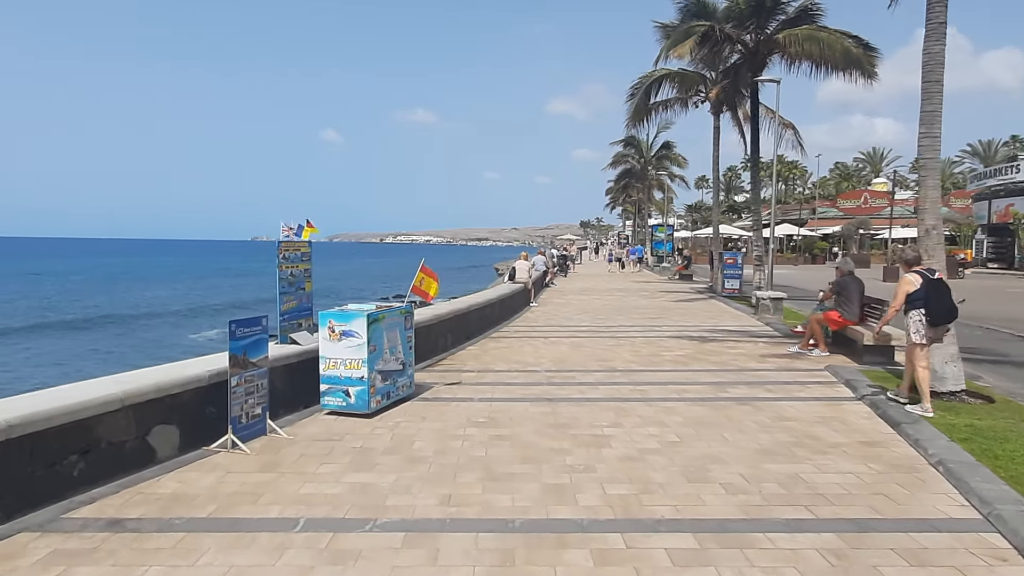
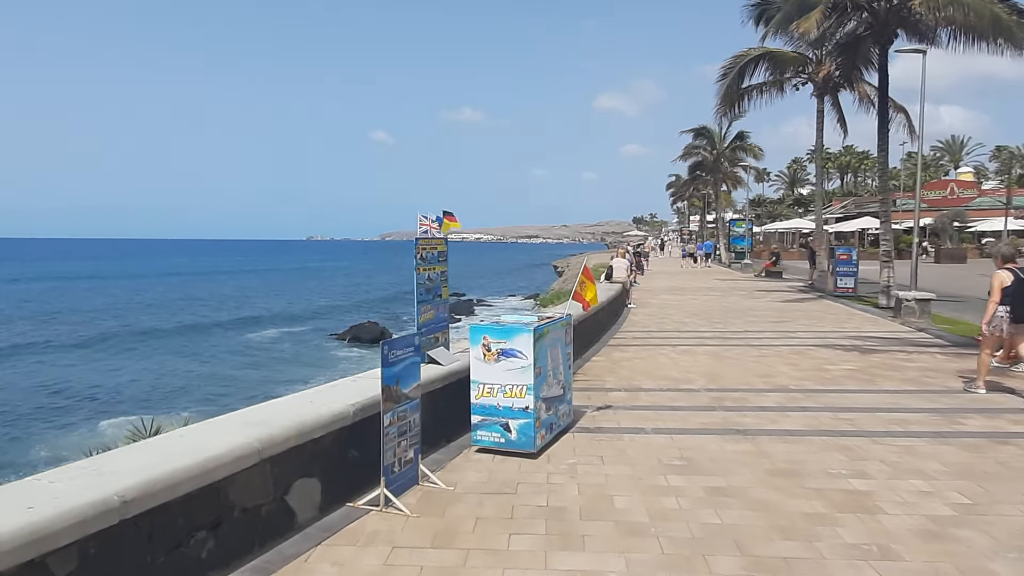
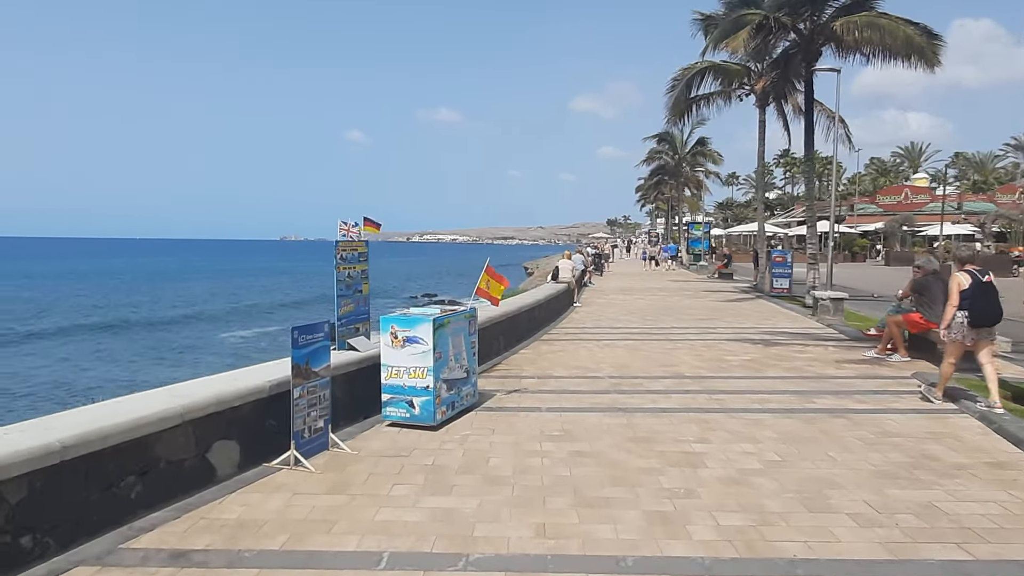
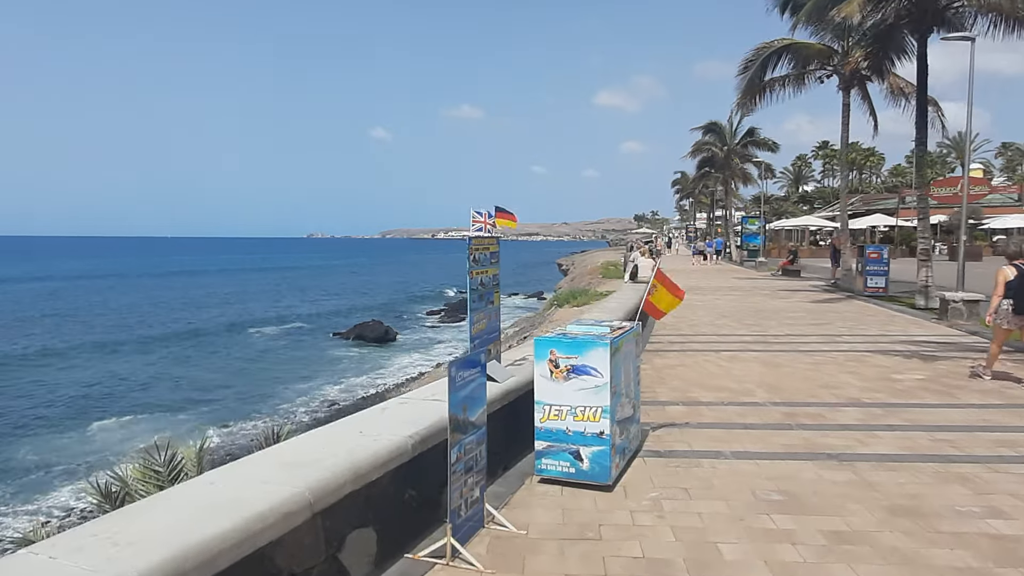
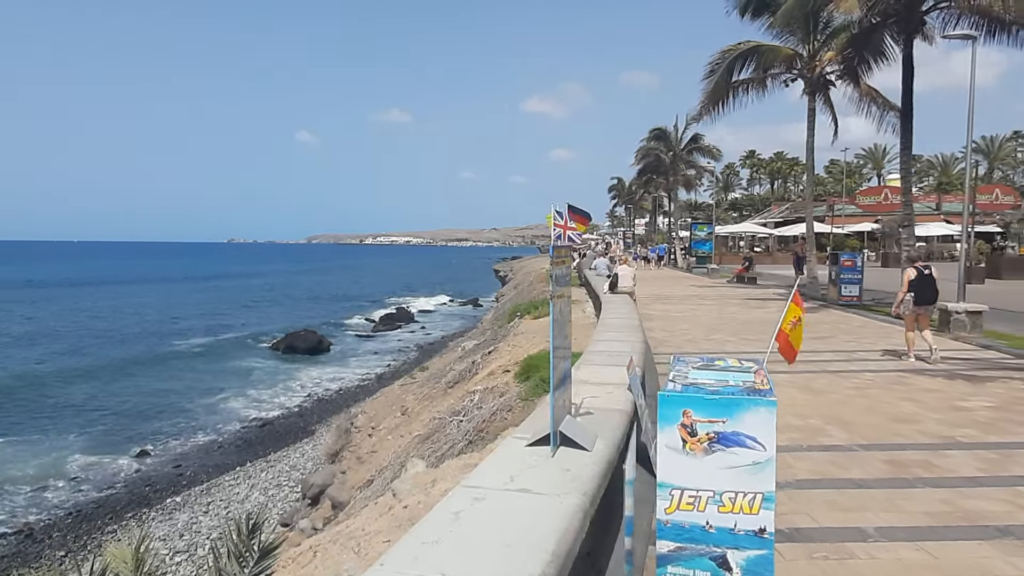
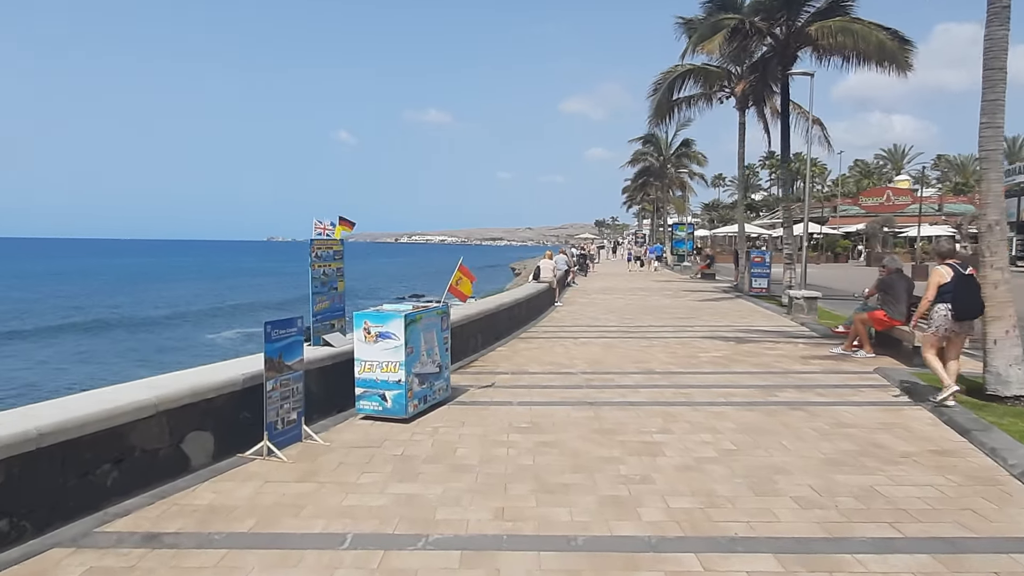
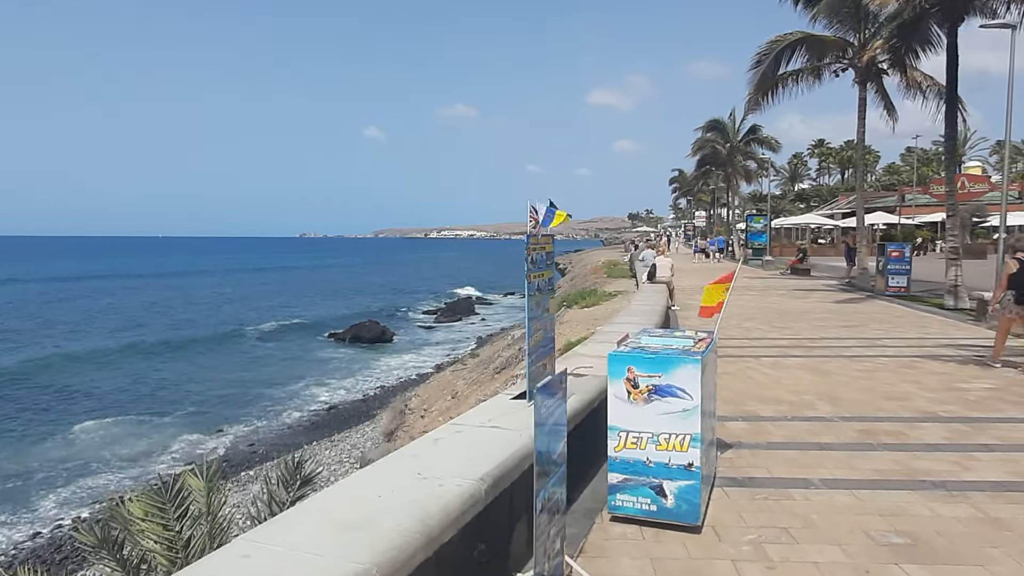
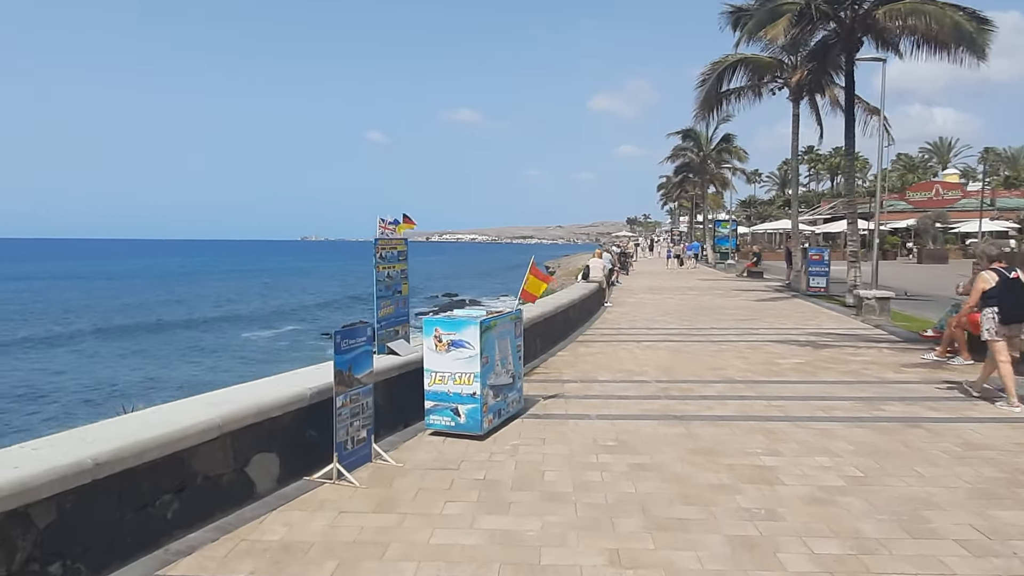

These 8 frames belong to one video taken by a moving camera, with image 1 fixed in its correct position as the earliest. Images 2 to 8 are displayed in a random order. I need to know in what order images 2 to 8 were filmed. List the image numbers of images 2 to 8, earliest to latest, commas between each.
6, 3, 8, 2, 4, 7, 5
